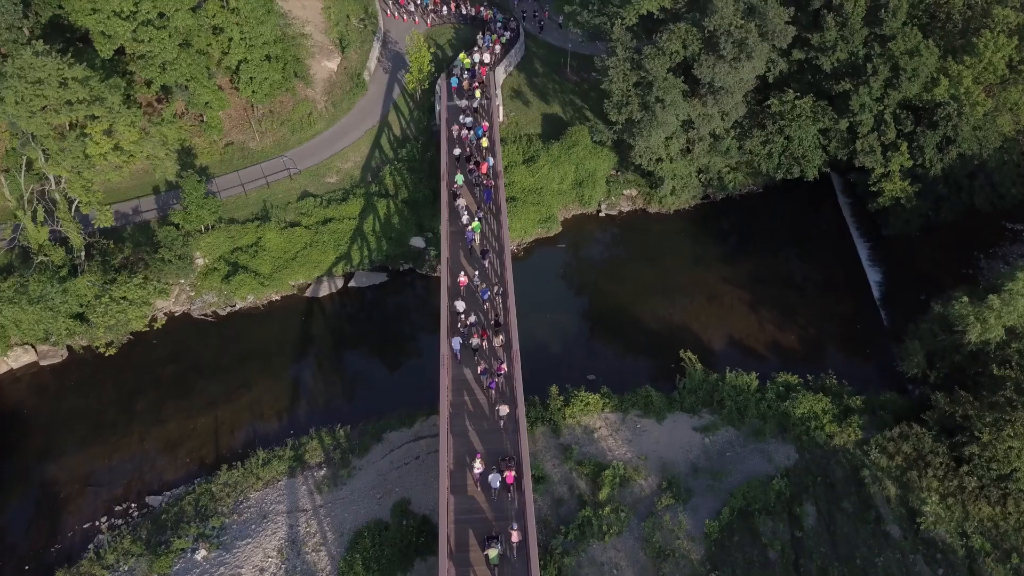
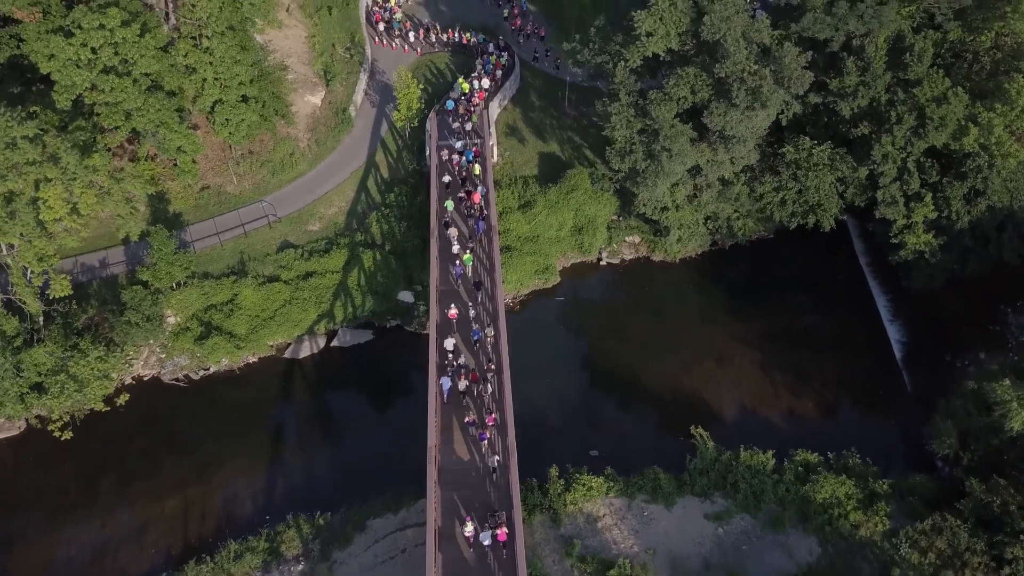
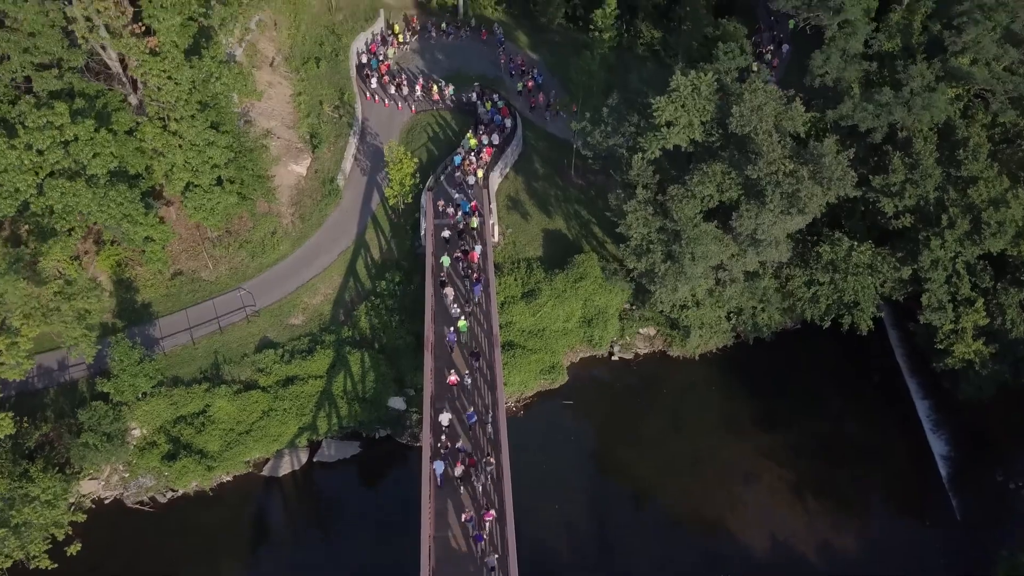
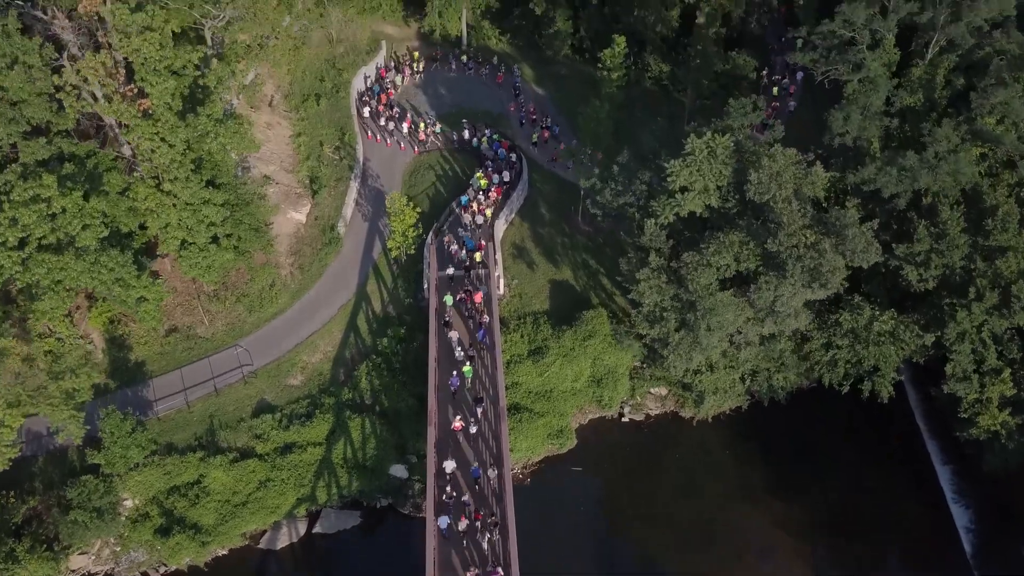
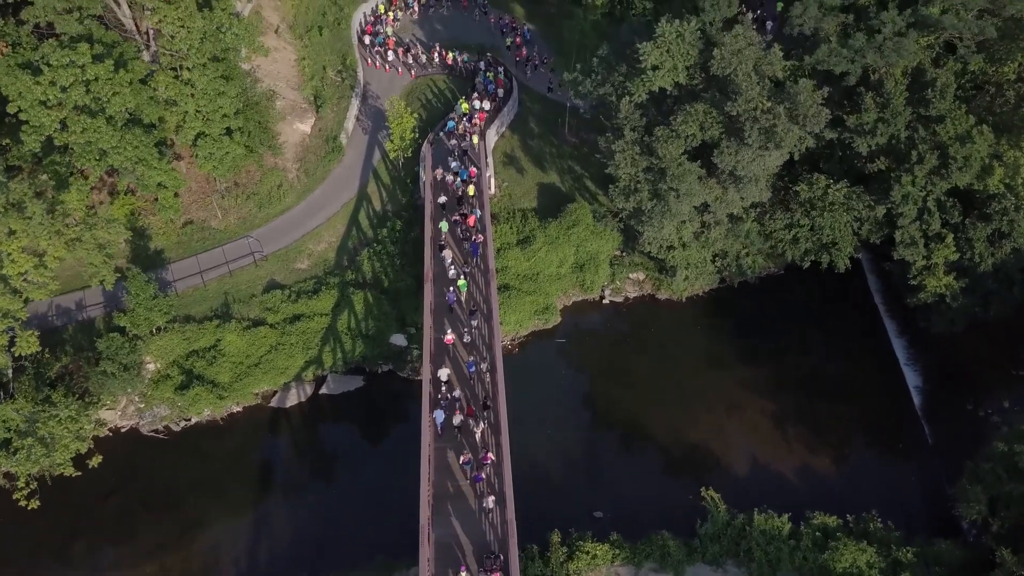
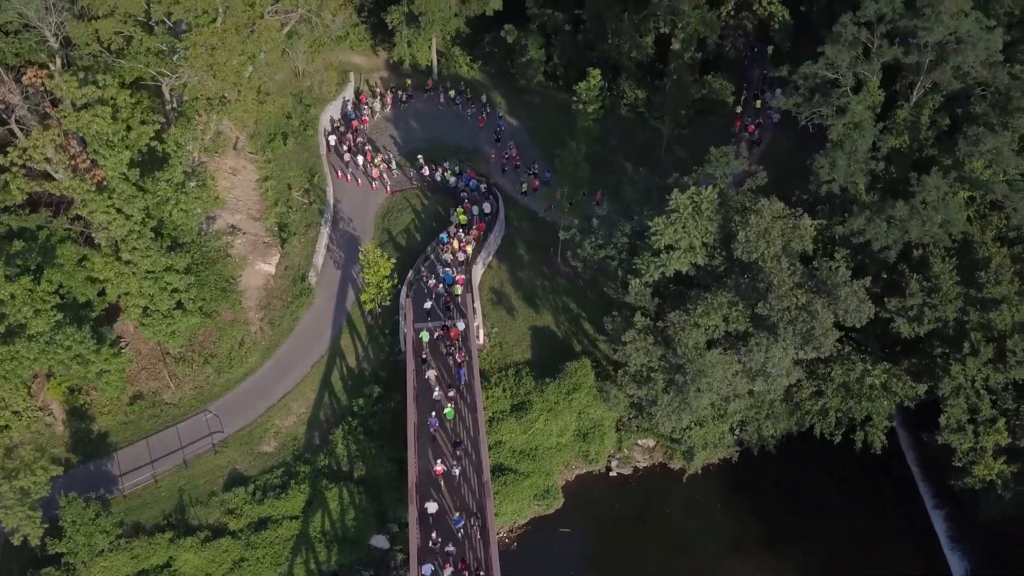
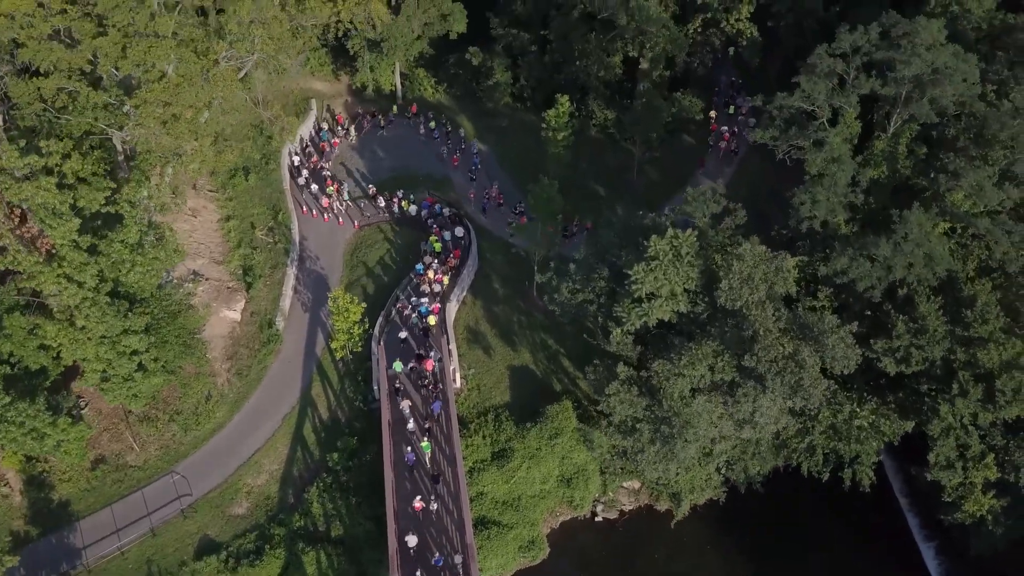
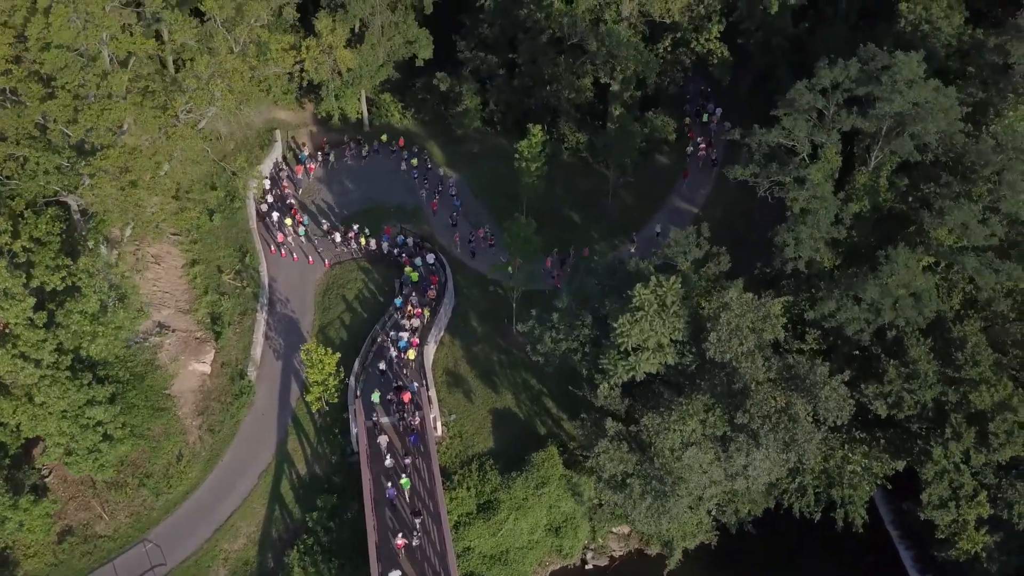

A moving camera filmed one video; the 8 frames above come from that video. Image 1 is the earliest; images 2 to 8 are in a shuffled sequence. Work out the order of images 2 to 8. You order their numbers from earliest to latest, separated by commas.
2, 5, 3, 4, 6, 7, 8
